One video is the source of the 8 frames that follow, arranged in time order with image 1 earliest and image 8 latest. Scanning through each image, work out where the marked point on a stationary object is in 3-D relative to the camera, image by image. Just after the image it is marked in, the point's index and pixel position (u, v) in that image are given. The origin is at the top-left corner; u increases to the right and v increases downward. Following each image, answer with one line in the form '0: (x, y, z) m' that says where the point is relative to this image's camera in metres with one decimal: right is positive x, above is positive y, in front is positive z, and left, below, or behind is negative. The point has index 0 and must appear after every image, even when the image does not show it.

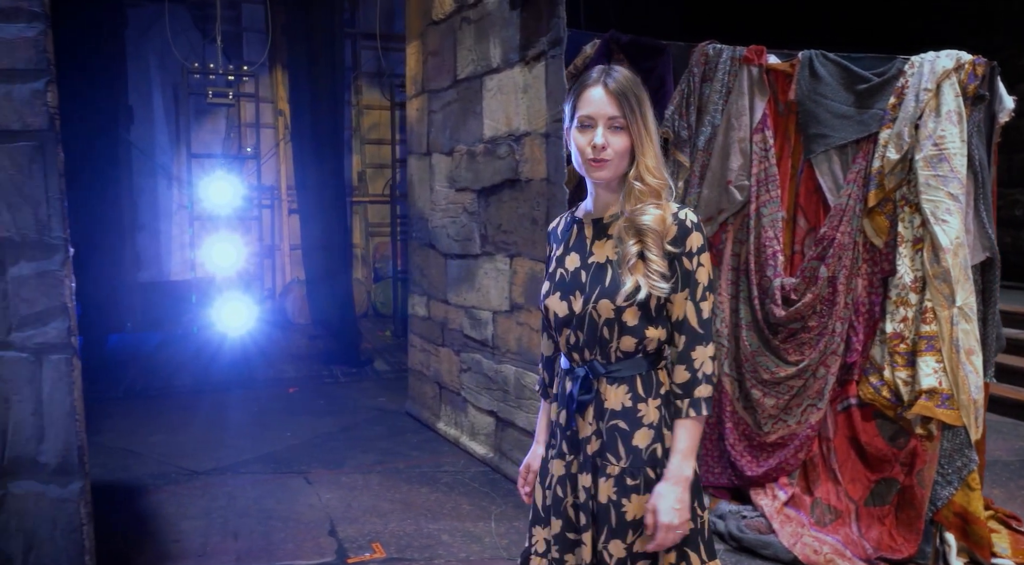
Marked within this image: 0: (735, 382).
0: (+1.0, -0.4, +3.2) m
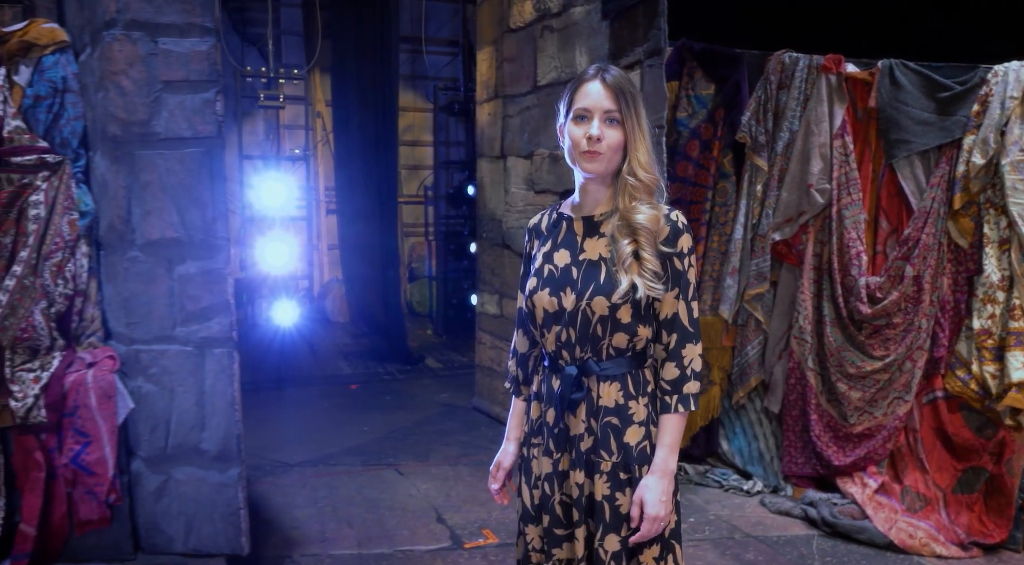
0: (+1.4, -0.4, +3.4) m
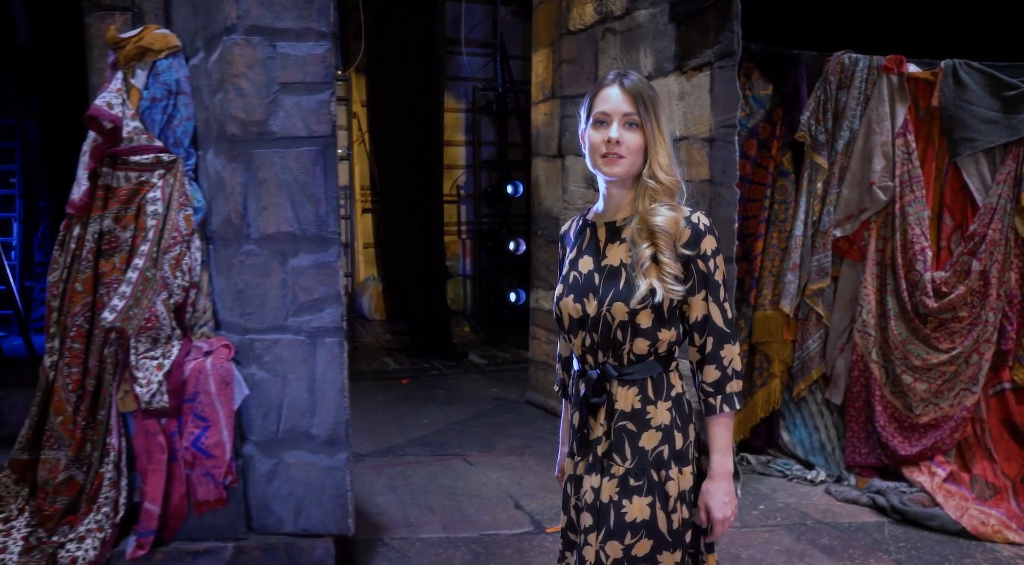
0: (+1.8, -0.4, +3.5) m
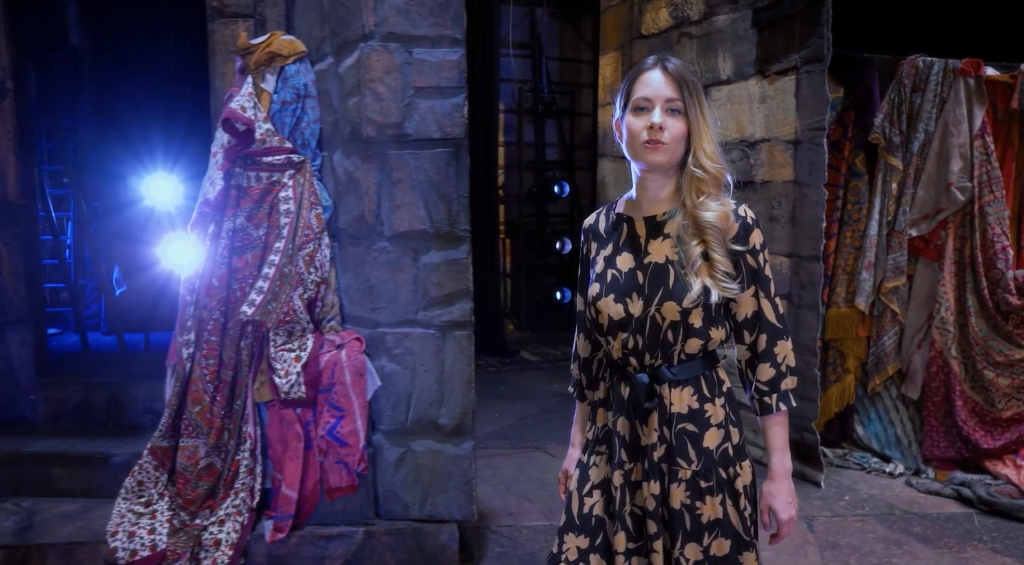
0: (+2.2, -0.4, +3.6) m
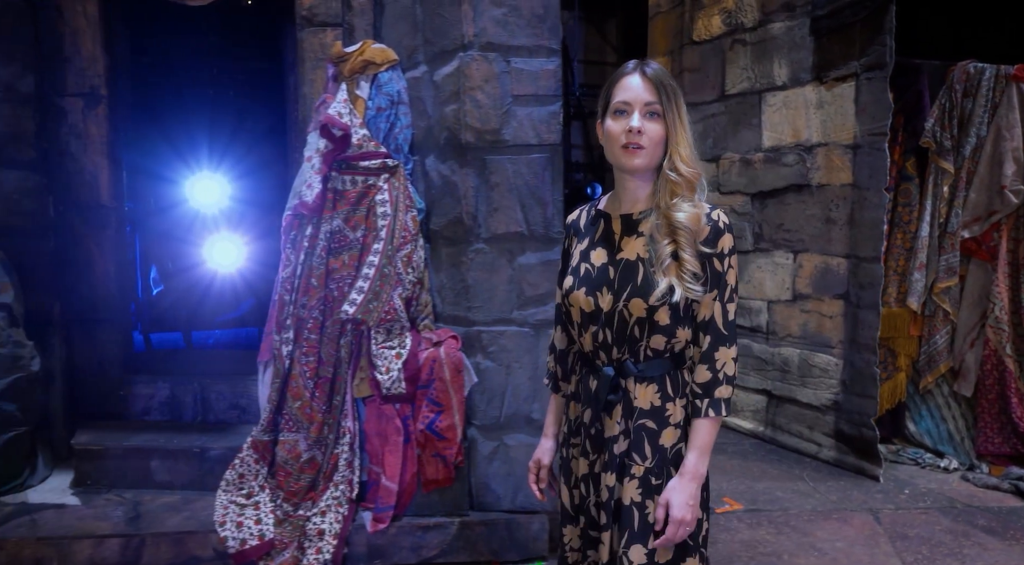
0: (+2.5, -0.4, +3.7) m
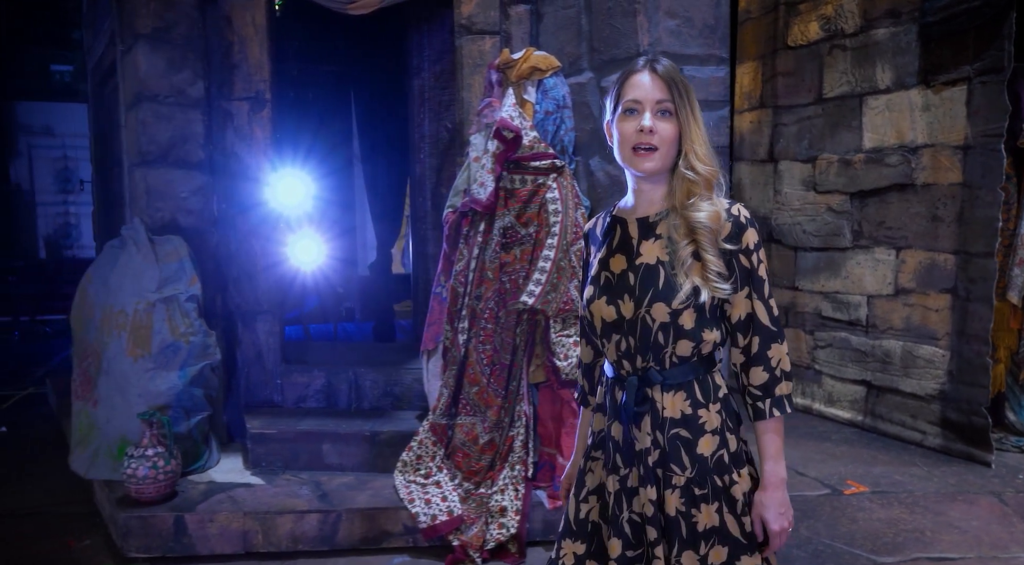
0: (+3.2, -0.4, +3.8) m
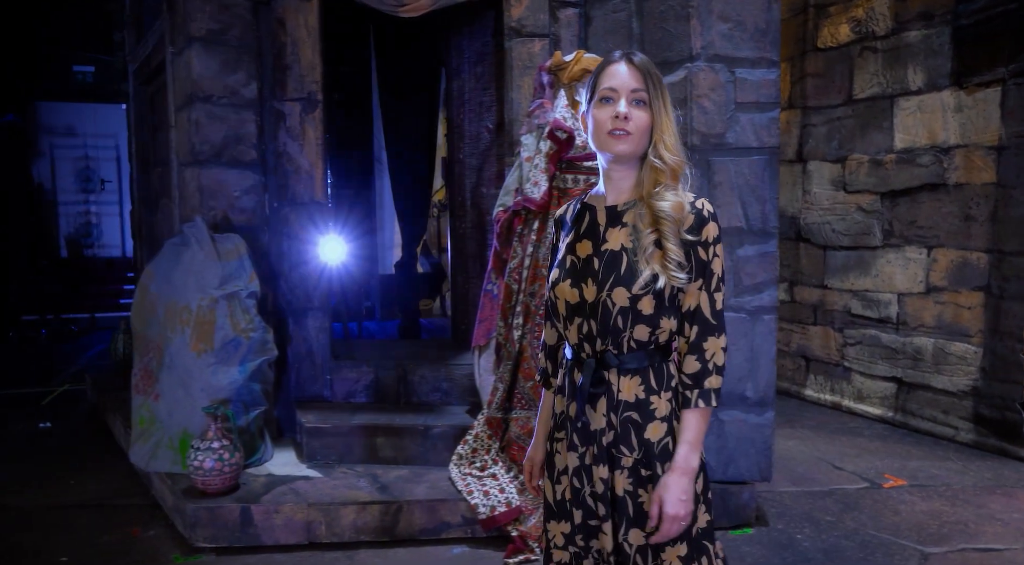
0: (+3.4, -0.4, +3.9) m
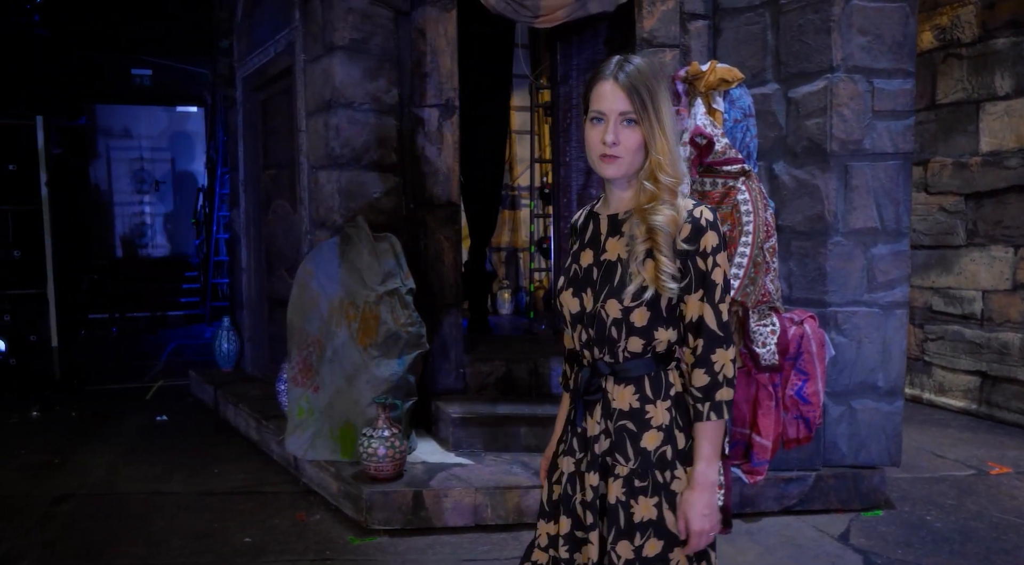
0: (+4.1, -0.4, +4.1) m
